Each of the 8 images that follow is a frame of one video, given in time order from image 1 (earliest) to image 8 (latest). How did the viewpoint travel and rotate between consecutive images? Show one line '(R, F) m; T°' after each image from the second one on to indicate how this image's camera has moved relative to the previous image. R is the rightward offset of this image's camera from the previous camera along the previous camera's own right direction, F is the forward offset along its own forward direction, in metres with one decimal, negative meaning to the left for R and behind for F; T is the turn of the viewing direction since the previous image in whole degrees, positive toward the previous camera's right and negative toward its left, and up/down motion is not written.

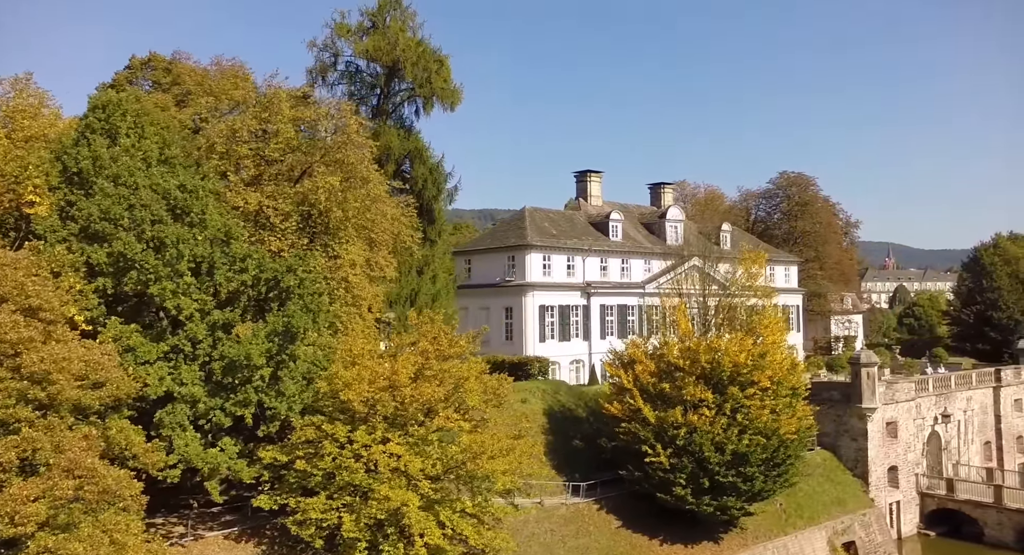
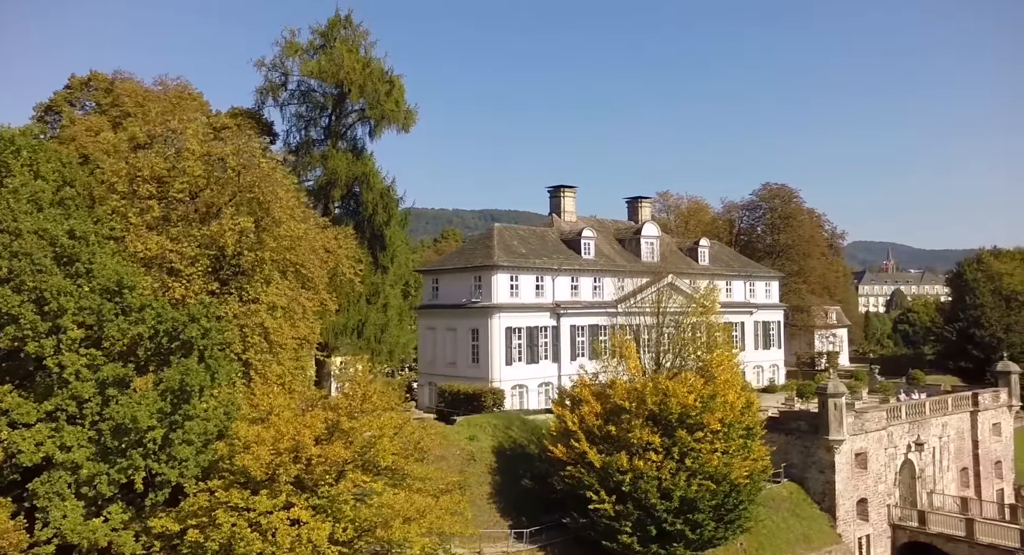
(+1.4, +1.0) m; 0°
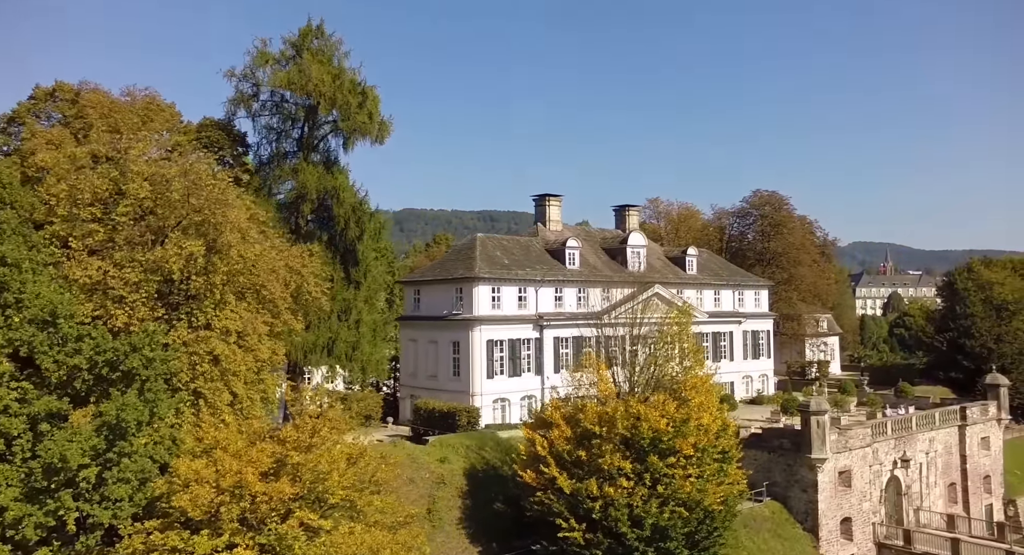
(+0.7, +0.6) m; 0°
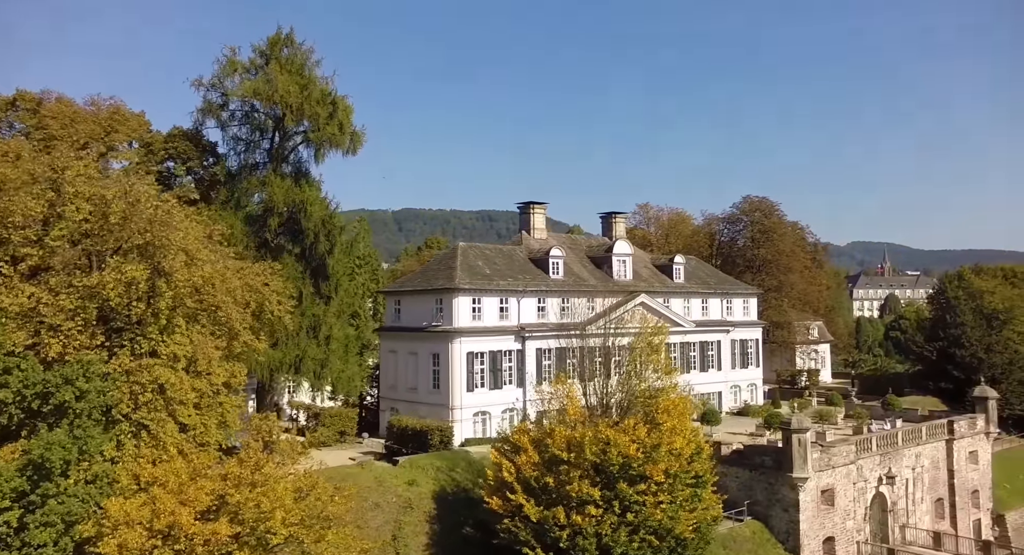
(+0.7, +0.7) m; 0°
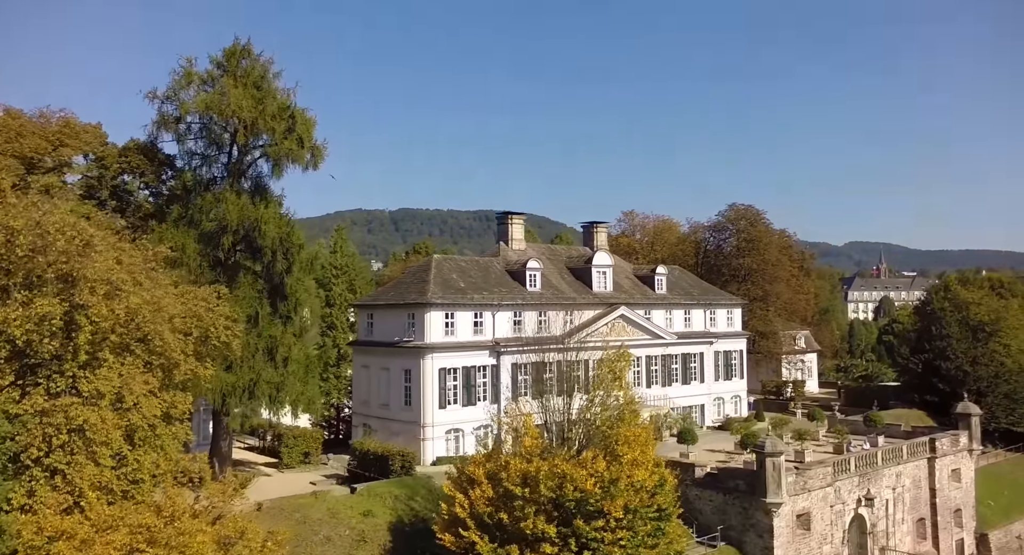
(+0.9, +0.9) m; 0°
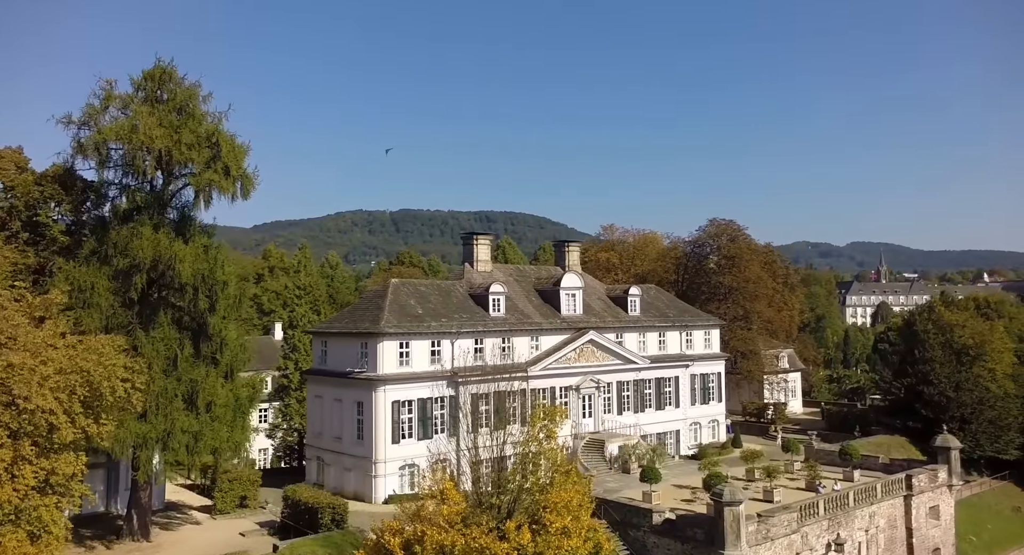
(+1.6, +1.7) m; 0°
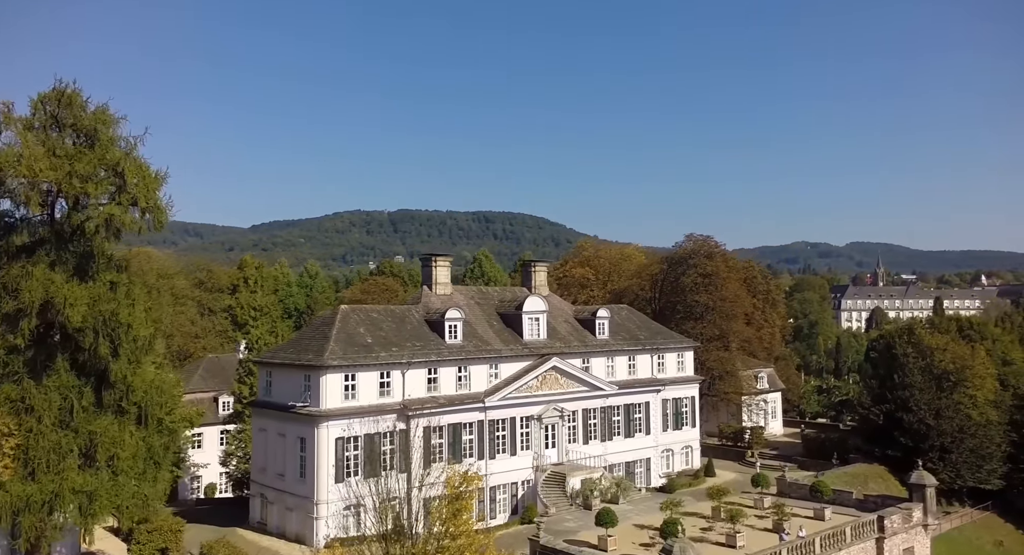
(+1.7, +1.9) m; 0°
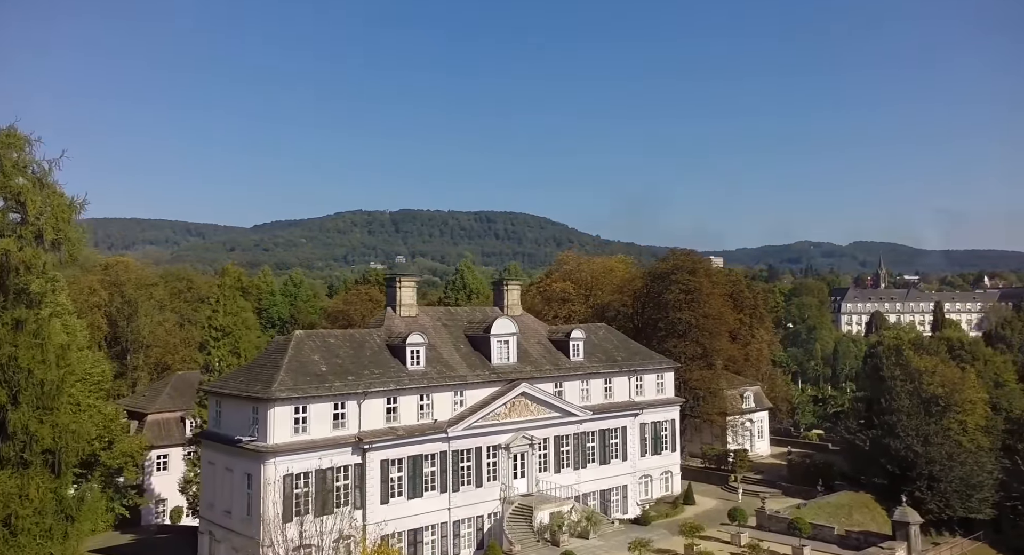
(+1.5, +1.9) m; 0°
